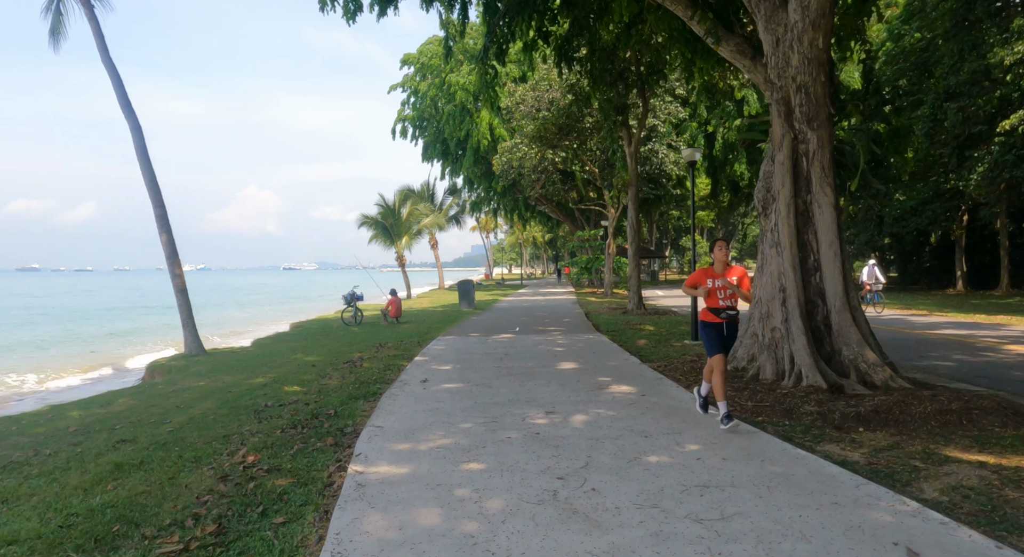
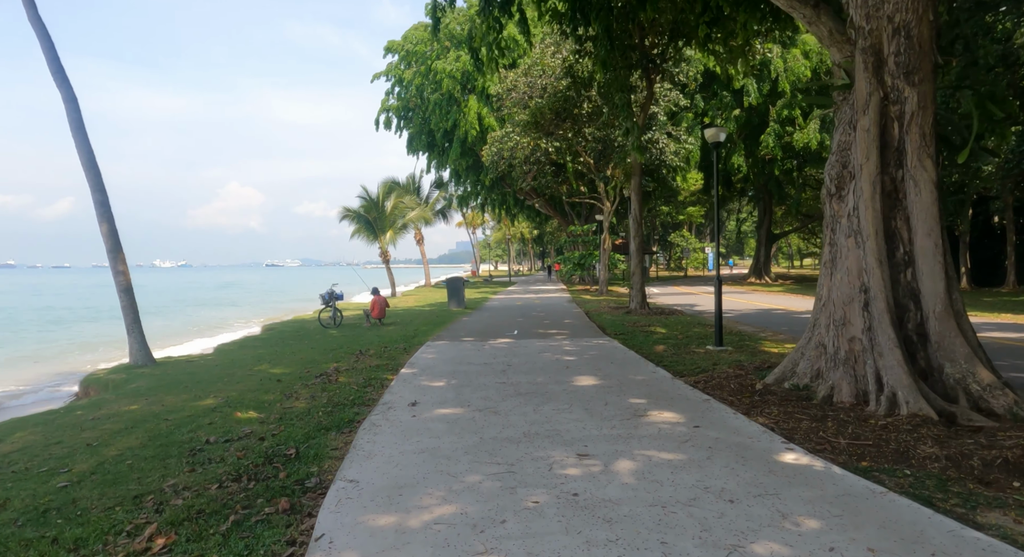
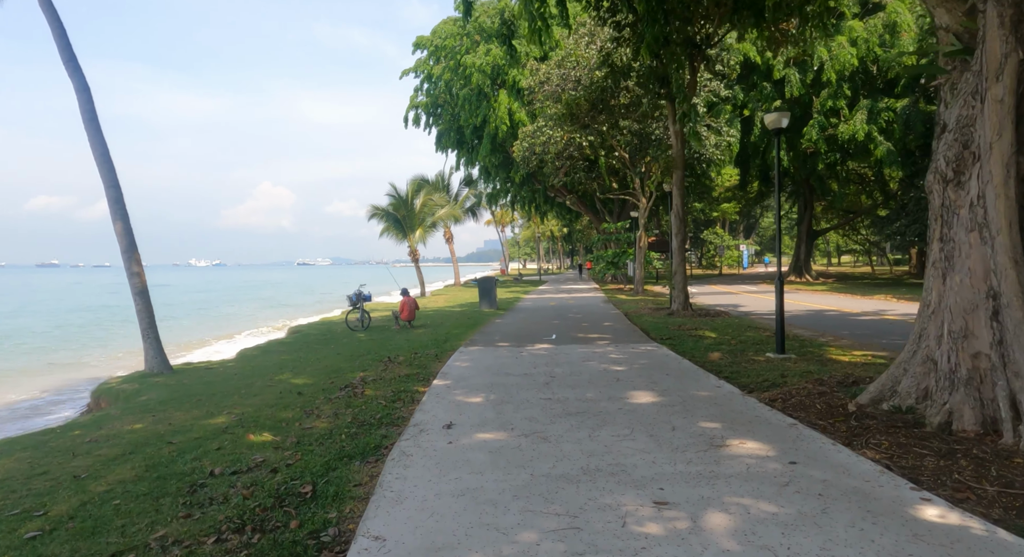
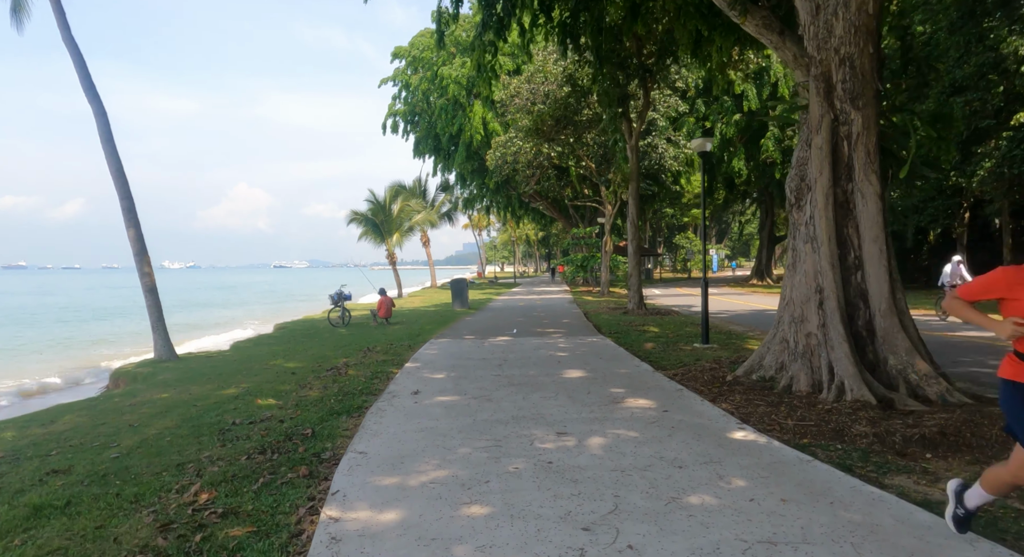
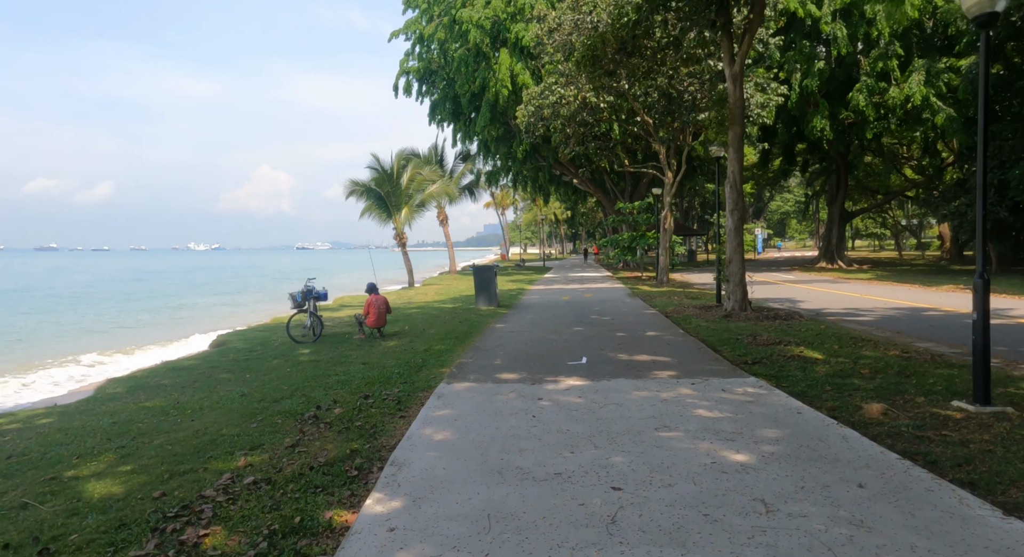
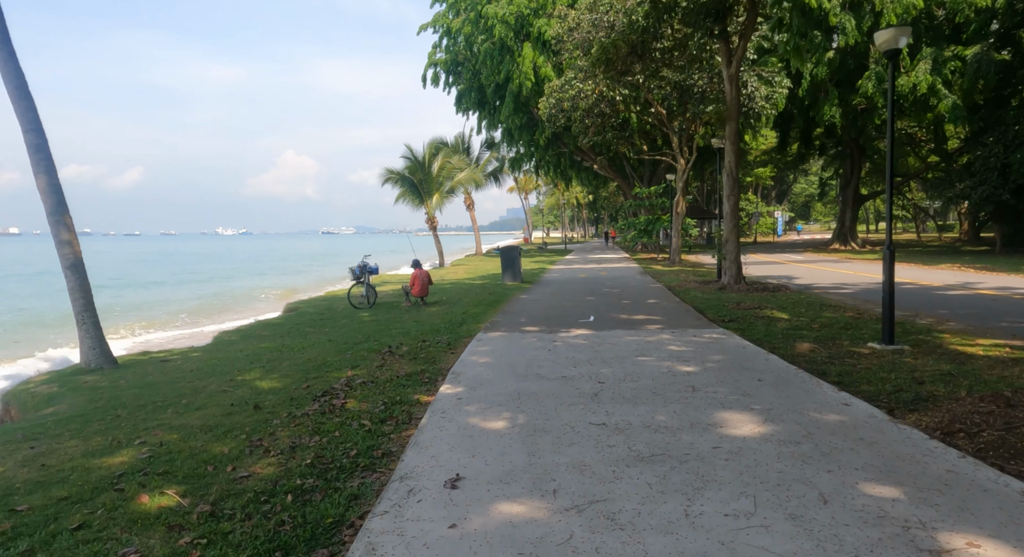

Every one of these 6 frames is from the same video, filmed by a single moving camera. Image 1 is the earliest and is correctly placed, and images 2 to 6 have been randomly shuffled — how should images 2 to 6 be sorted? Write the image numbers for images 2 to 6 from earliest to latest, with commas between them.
4, 2, 3, 6, 5
